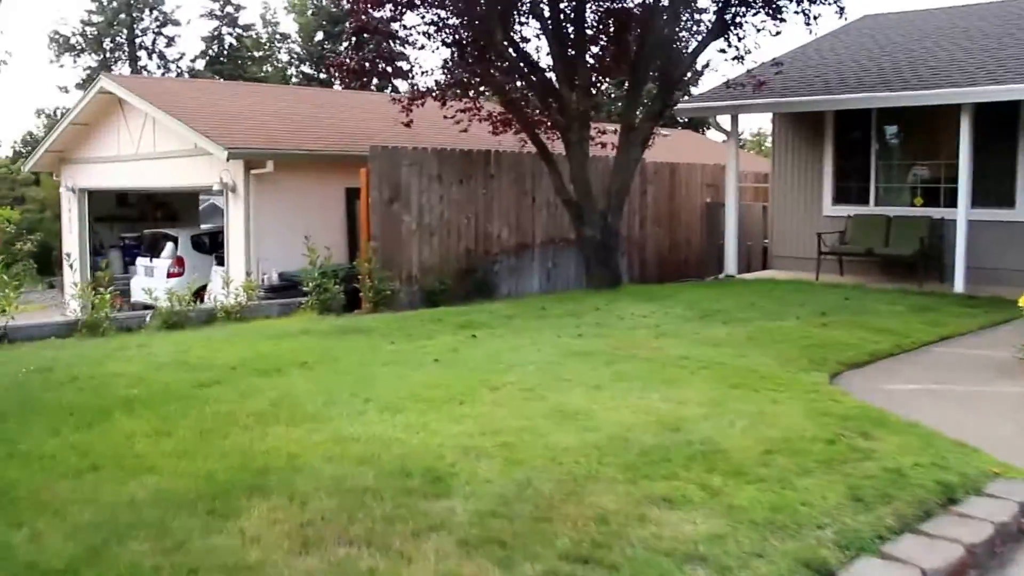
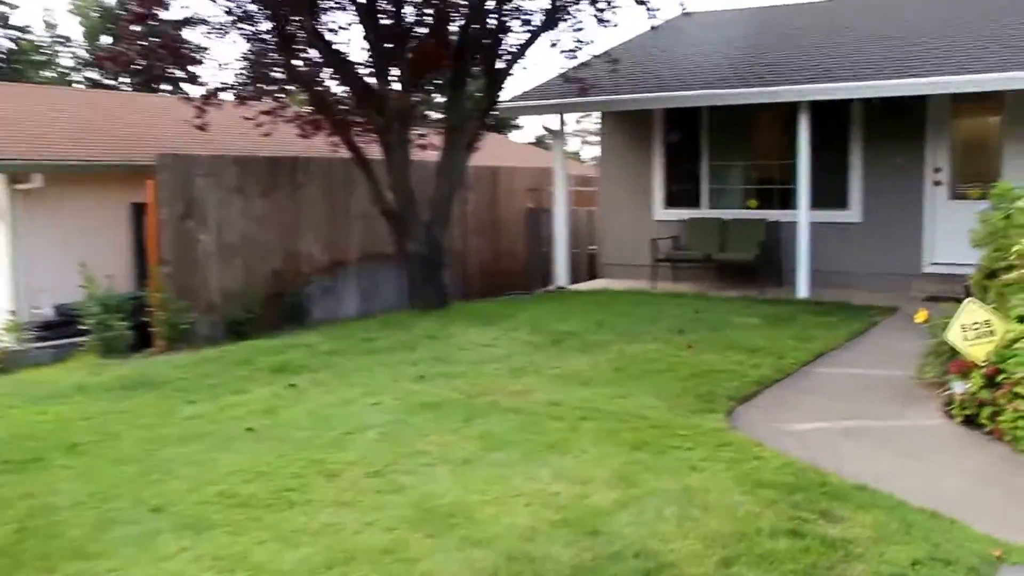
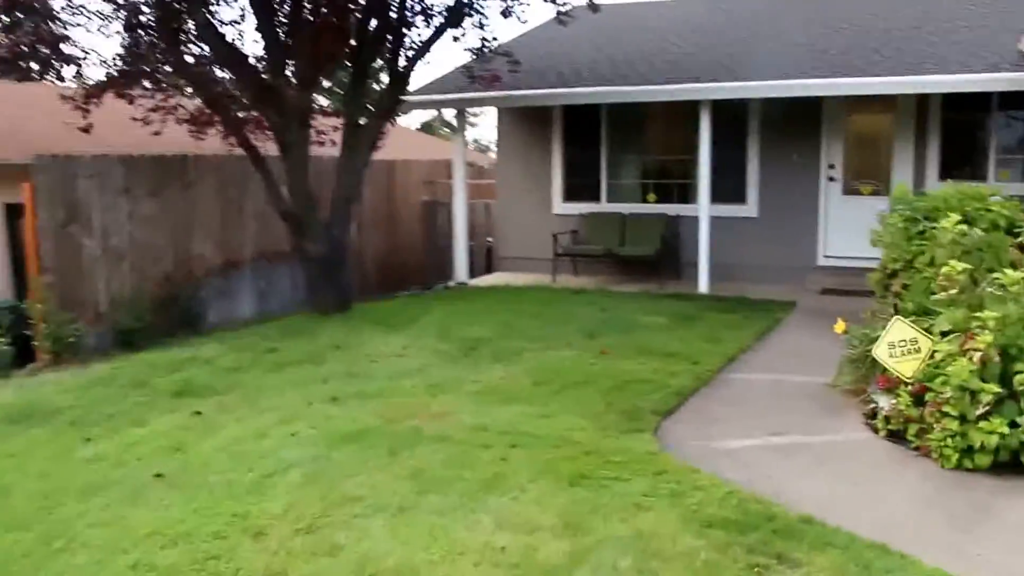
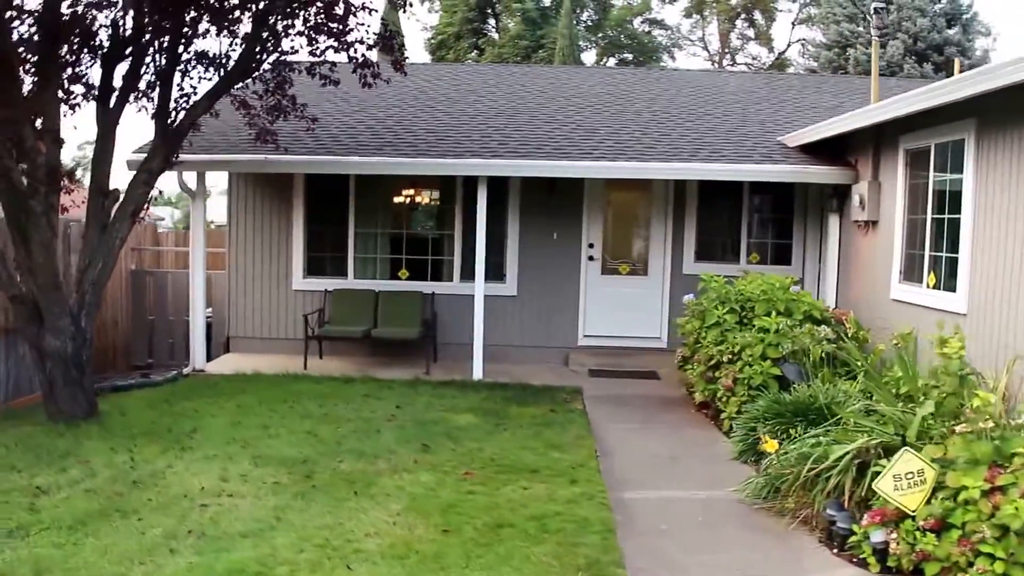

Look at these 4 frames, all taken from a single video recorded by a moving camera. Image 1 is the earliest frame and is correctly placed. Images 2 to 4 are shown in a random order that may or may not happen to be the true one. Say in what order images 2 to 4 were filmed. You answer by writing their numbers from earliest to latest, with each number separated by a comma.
2, 3, 4
